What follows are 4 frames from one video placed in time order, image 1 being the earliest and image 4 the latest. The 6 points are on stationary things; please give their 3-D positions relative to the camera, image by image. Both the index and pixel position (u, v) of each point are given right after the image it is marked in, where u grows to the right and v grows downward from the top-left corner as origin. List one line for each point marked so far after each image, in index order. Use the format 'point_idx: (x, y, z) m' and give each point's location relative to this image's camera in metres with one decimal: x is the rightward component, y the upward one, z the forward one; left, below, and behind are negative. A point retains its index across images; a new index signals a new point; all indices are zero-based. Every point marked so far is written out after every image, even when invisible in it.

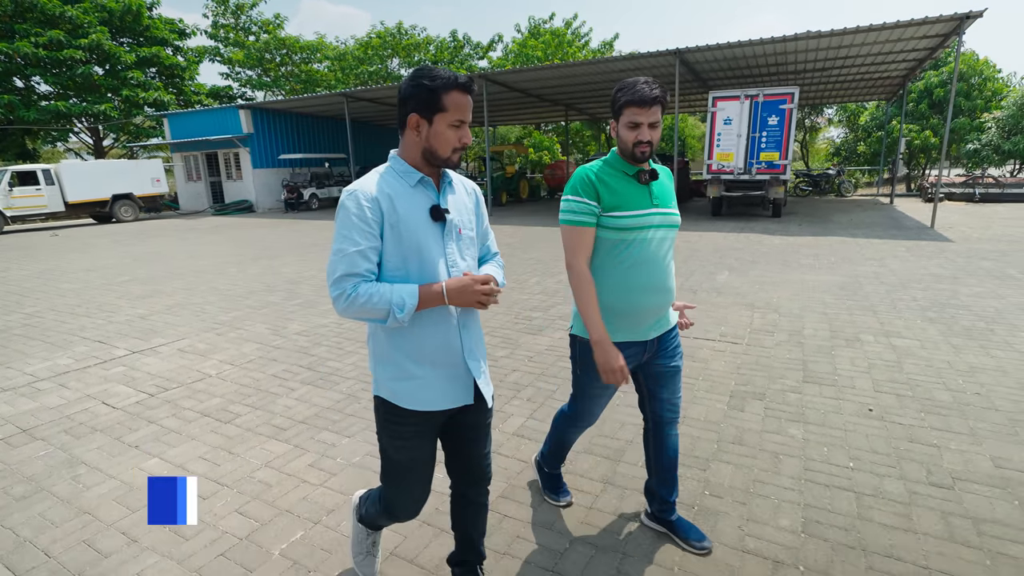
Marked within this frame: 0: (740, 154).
0: (+5.4, +3.2, +12.4) m
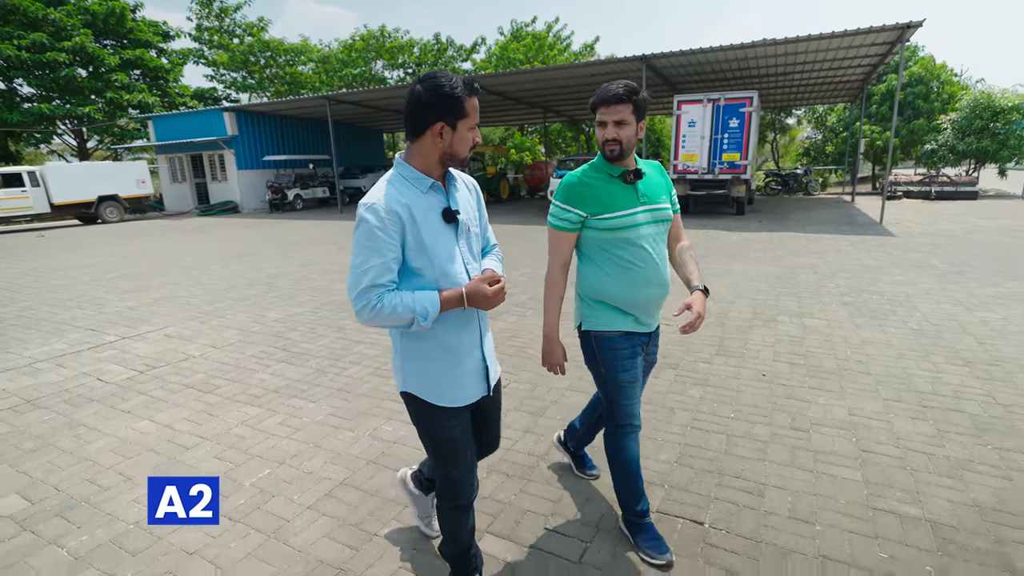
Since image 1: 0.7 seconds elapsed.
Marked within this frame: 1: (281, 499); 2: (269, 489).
0: (+4.8, +3.3, +13.1) m
1: (-1.2, -1.1, +2.7) m
2: (-1.3, -1.1, +2.8) m
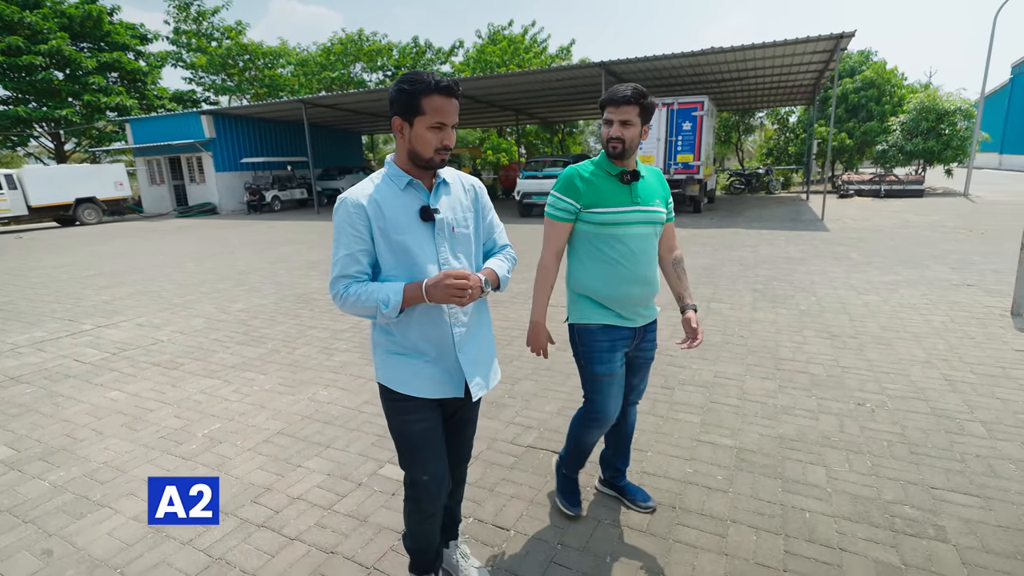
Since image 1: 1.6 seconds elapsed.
0: (+3.9, +3.5, +13.8) m
1: (-1.8, -1.0, +3.3) m
2: (-1.9, -1.0, +3.4) m
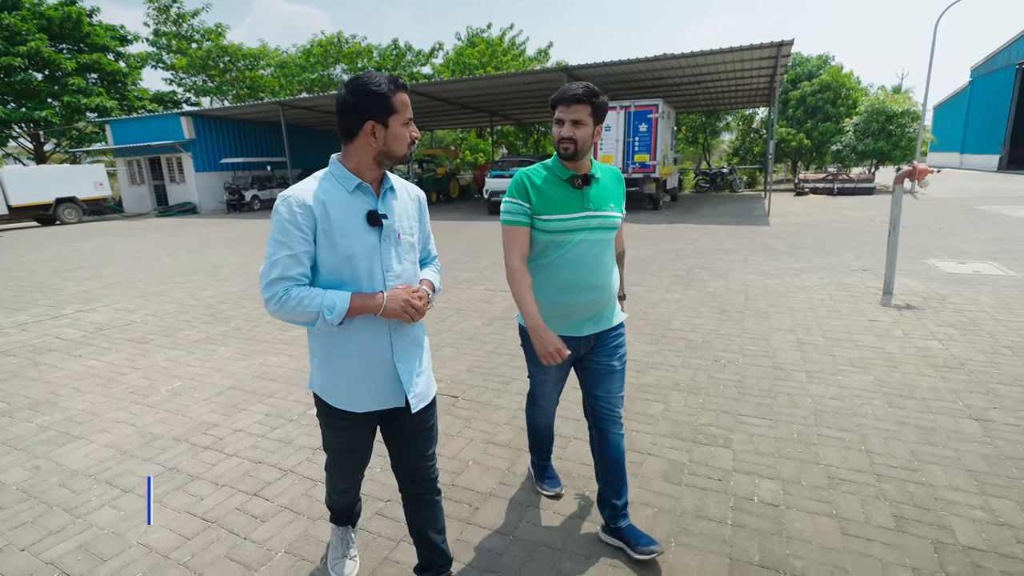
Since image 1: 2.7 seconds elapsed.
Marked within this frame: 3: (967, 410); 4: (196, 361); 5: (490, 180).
0: (+3.0, +3.7, +14.6) m
1: (-2.5, -0.8, +4.0) m
2: (-2.6, -0.8, +4.0) m
3: (+3.0, -0.8, +3.5) m
4: (-2.8, -0.7, +4.7) m
5: (-0.7, +3.4, +16.3) m
